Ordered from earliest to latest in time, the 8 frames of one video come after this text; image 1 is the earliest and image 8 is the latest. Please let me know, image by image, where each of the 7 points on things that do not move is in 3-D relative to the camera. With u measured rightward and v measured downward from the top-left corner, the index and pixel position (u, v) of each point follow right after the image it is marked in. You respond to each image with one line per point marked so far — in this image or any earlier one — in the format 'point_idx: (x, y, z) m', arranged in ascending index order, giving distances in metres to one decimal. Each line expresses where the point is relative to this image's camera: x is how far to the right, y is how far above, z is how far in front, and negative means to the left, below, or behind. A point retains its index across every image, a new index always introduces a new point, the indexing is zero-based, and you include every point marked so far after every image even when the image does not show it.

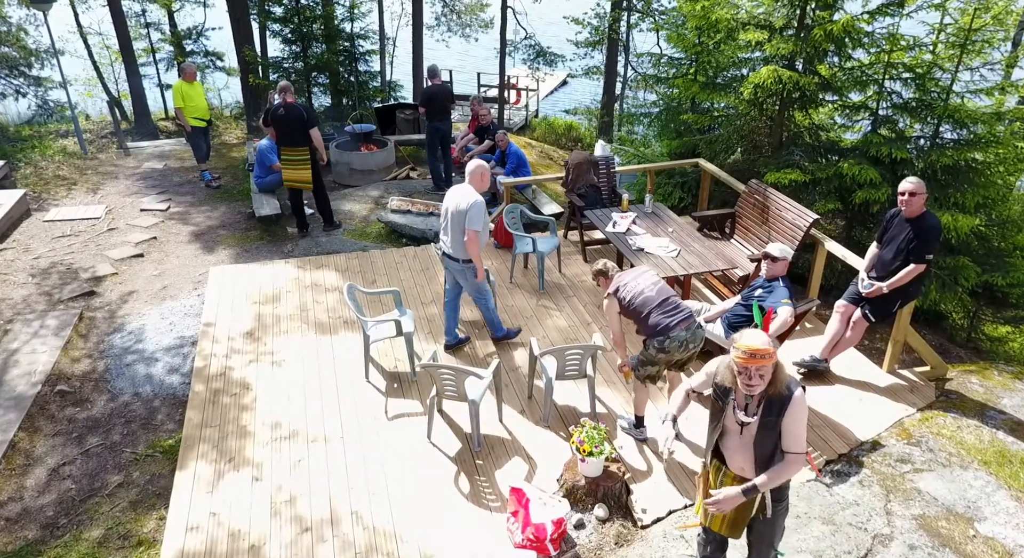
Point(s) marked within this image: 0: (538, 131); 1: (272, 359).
0: (+0.8, +4.3, +18.0) m
1: (-2.0, -0.7, +5.1) m
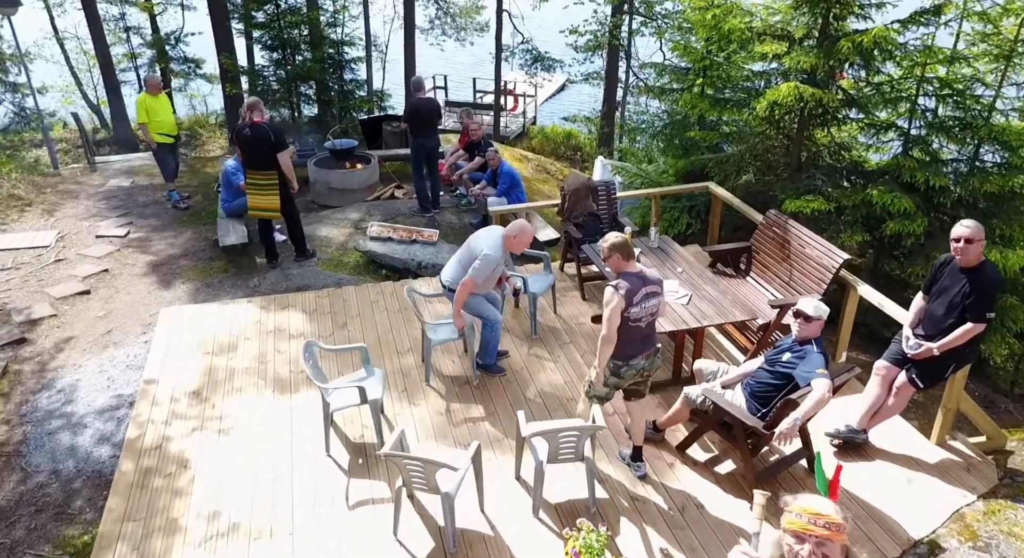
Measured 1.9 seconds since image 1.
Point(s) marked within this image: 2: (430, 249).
0: (+0.7, +3.9, +17.3) m
1: (-2.1, -1.0, +4.4) m
2: (-0.9, +0.3, +7.0) m
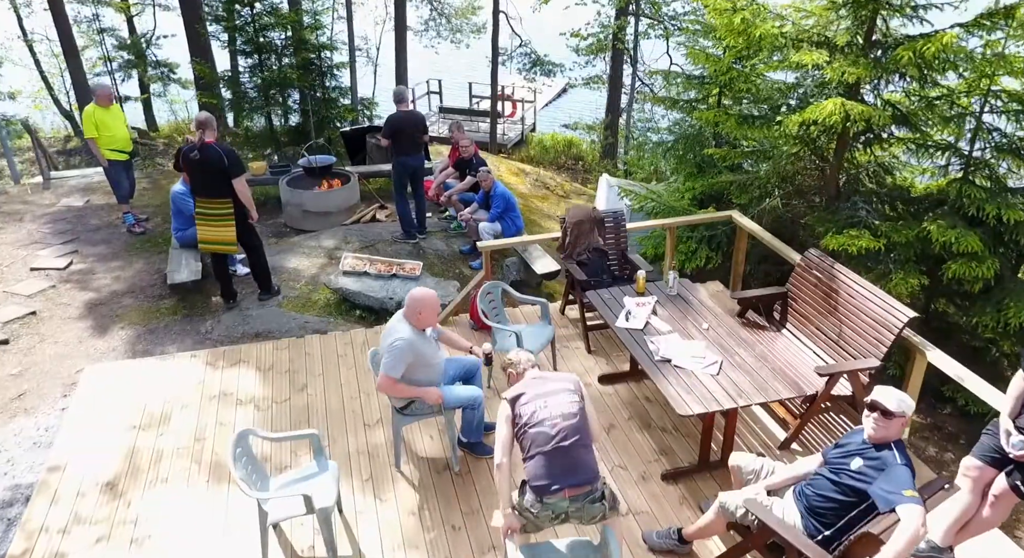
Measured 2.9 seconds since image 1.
0: (+0.6, +3.5, +16.4) m
1: (-2.2, -1.4, +3.5) m
2: (-1.0, -0.1, +6.1) m
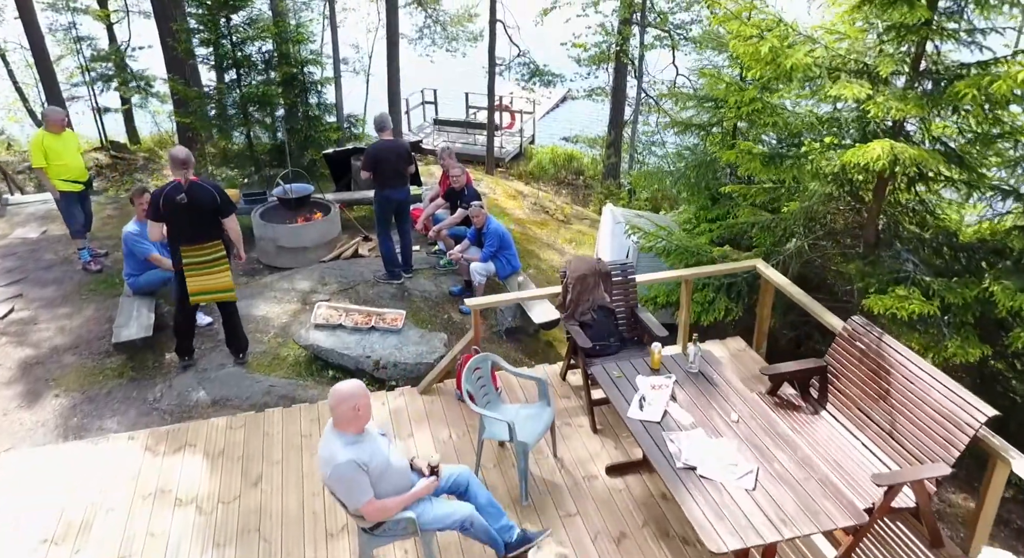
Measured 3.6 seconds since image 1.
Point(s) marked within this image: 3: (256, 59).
0: (+0.6, +3.0, +15.7) m
1: (-2.2, -1.9, +2.8) m
2: (-1.1, -0.5, +5.4) m
3: (-3.9, +3.4, +9.4) m
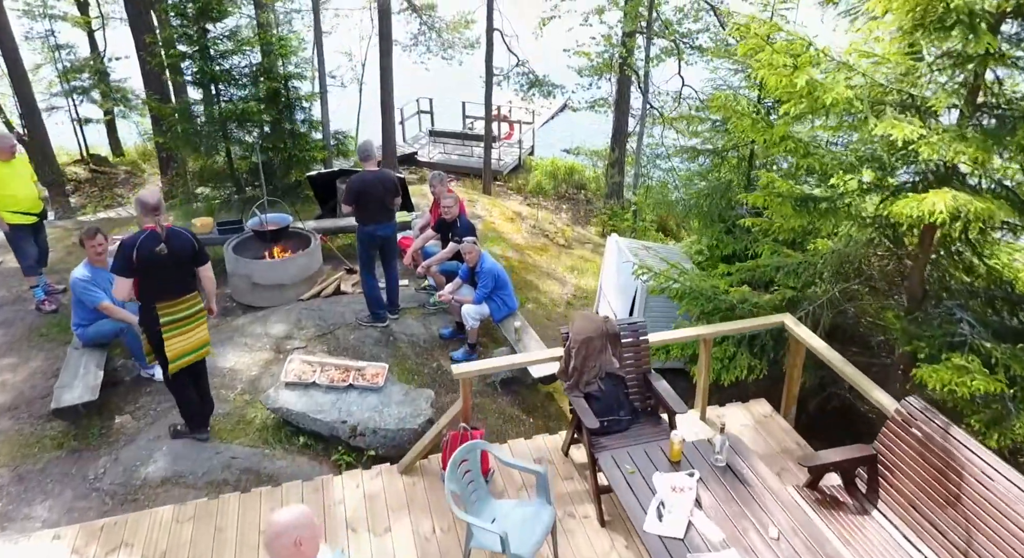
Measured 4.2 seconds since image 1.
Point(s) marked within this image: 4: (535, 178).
0: (+0.5, +2.6, +15.1) m
1: (-2.3, -2.3, +2.1) m
2: (-1.1, -1.0, +4.8) m
3: (-4.0, +3.0, +8.8) m
4: (+0.6, +2.5, +14.9) m
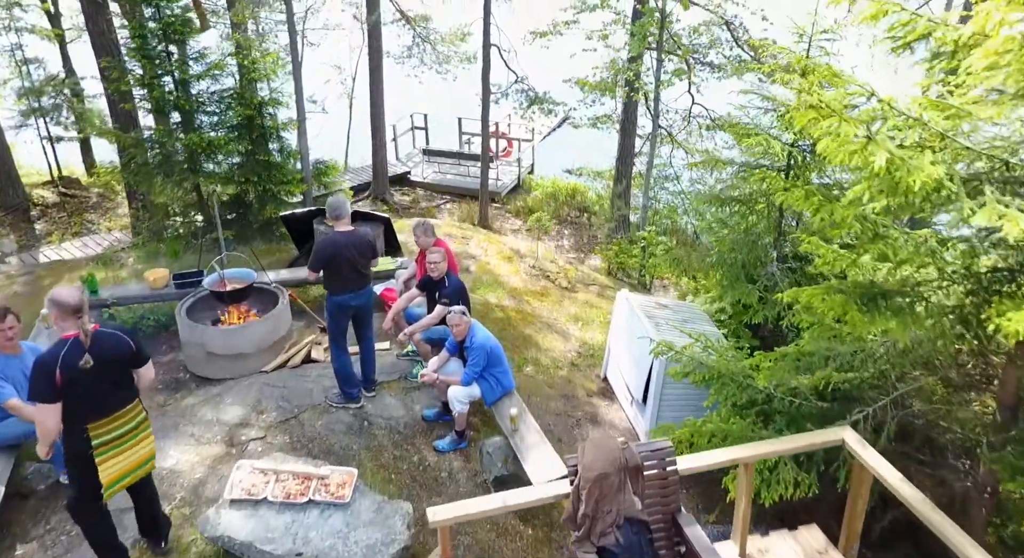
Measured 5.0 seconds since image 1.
0: (+0.5, +1.9, +14.2) m
1: (-2.3, -2.9, +1.3) m
2: (-1.1, -1.6, +4.0) m
3: (-4.0, +2.4, +8.0) m
4: (+0.5, +1.8, +14.0) m
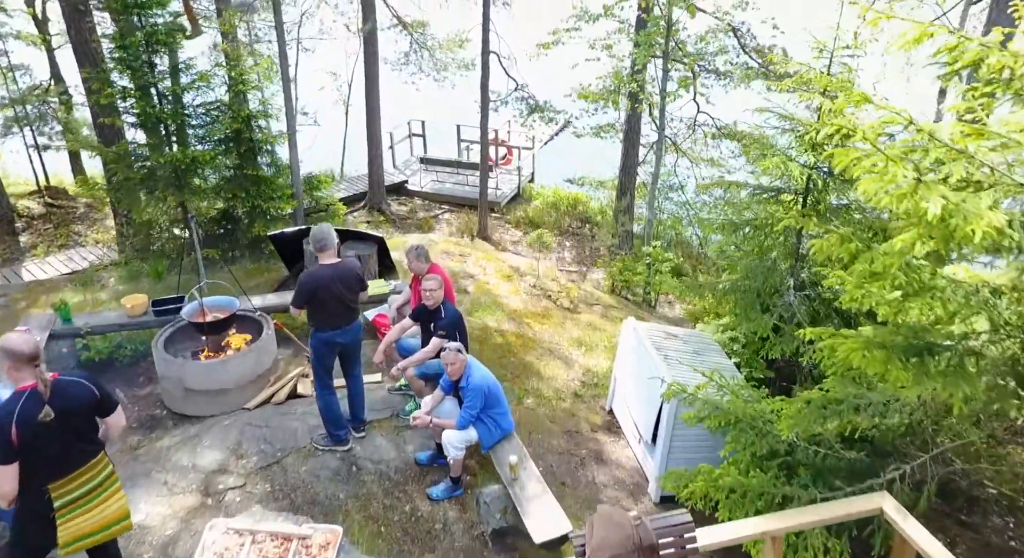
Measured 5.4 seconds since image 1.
0: (+0.5, +1.6, +13.9) m
1: (-2.3, -3.2, +0.9) m
2: (-1.1, -1.8, +3.6) m
3: (-4.0, +2.1, +7.6) m
4: (+0.5, +1.5, +13.7) m
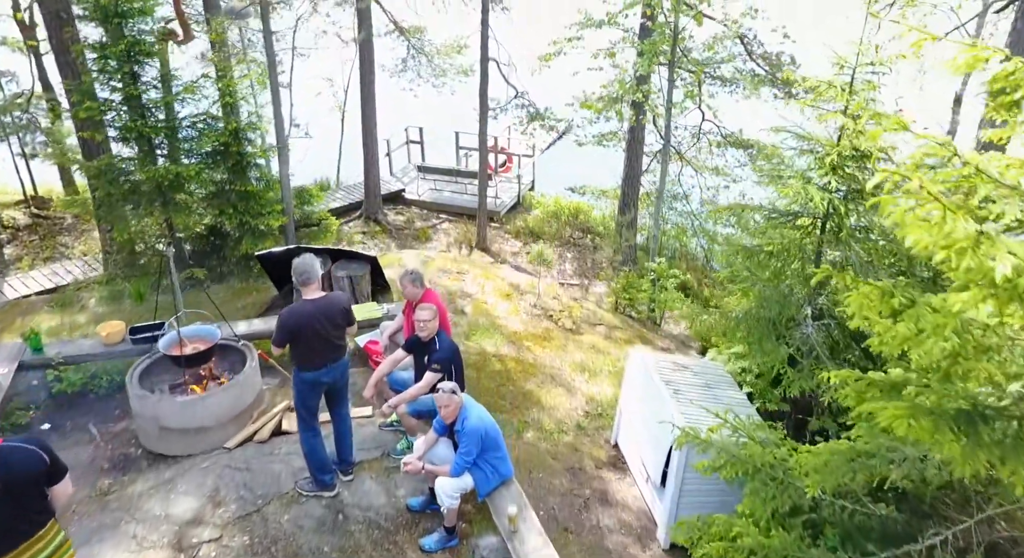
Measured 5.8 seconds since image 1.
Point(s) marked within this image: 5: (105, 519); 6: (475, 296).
0: (+0.5, +1.4, +13.5) m
1: (-2.3, -3.4, +0.6) m
2: (-1.1, -2.1, +3.3) m
3: (-4.0, +1.9, +7.3) m
4: (+0.5, +1.3, +13.3) m
5: (-2.8, -1.6, +4.2) m
6: (-0.5, -0.2, +7.8) m
